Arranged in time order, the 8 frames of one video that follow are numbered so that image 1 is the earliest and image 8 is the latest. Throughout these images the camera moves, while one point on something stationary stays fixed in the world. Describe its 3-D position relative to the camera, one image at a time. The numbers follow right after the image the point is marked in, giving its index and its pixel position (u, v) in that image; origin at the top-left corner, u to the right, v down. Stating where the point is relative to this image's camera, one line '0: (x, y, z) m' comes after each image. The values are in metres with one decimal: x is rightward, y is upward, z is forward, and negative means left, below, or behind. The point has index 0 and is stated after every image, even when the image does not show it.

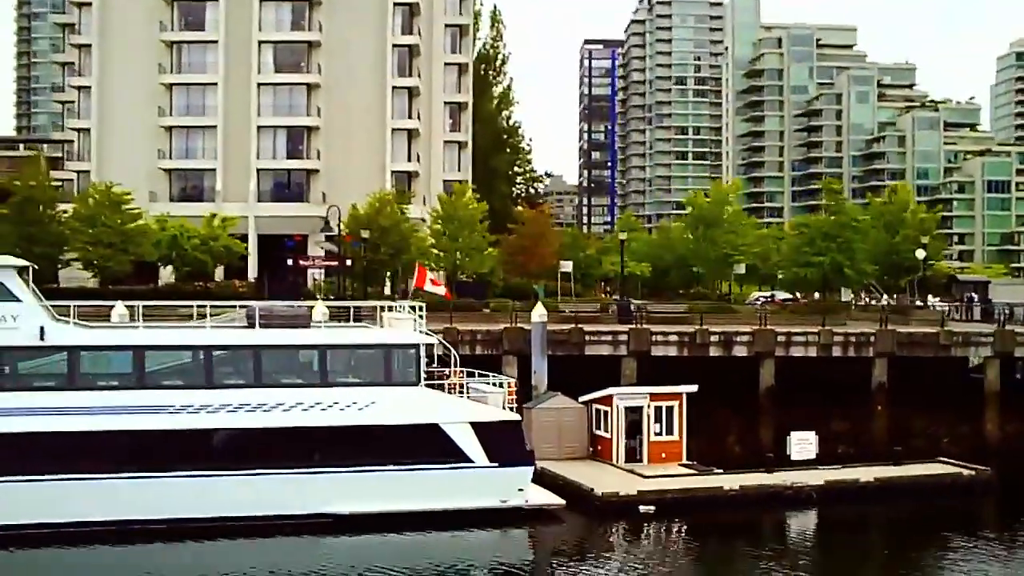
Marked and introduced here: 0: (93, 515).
0: (-6.1, -3.4, +20.2) m
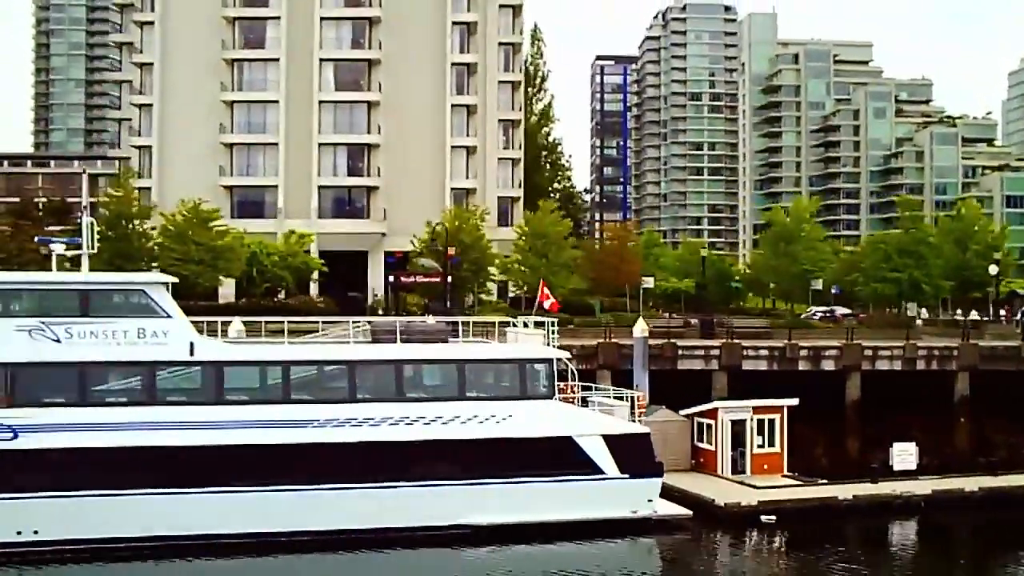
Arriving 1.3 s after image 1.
0: (-4.0, -3.6, +20.6) m
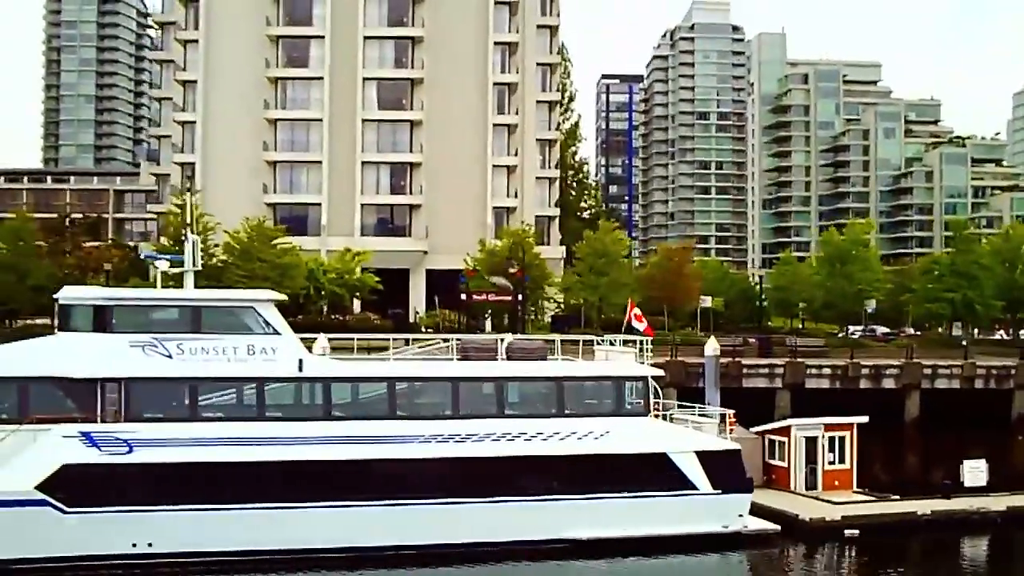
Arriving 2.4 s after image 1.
0: (-2.5, -3.9, +20.9) m
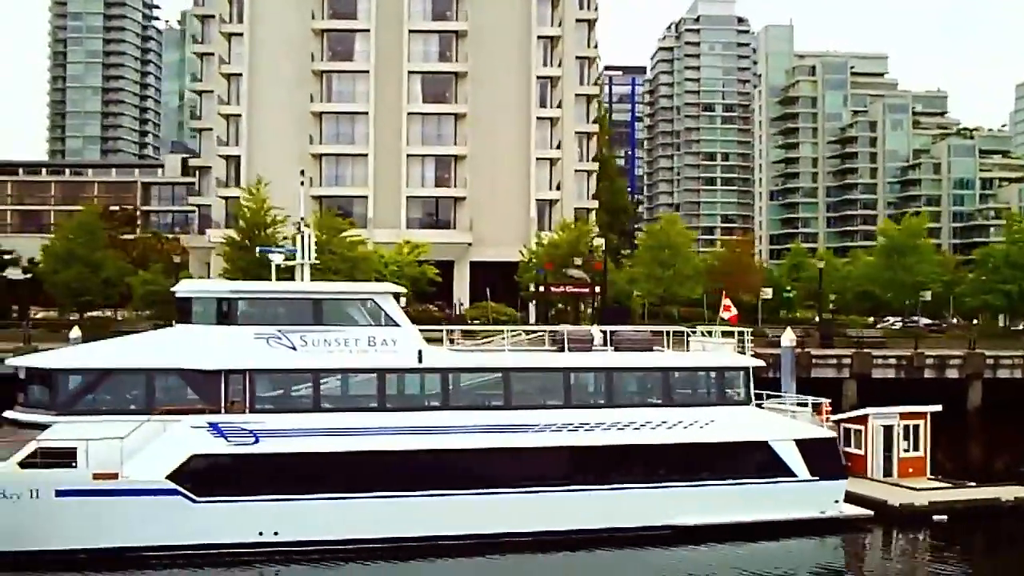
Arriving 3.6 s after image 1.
0: (-0.7, -3.8, +21.4) m
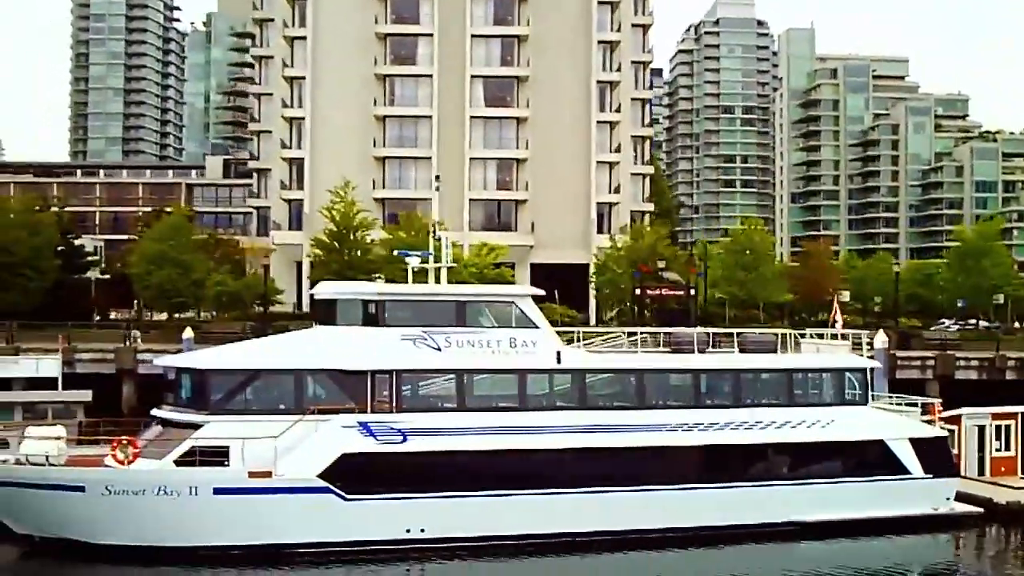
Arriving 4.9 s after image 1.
0: (+1.4, -3.8, +22.0) m
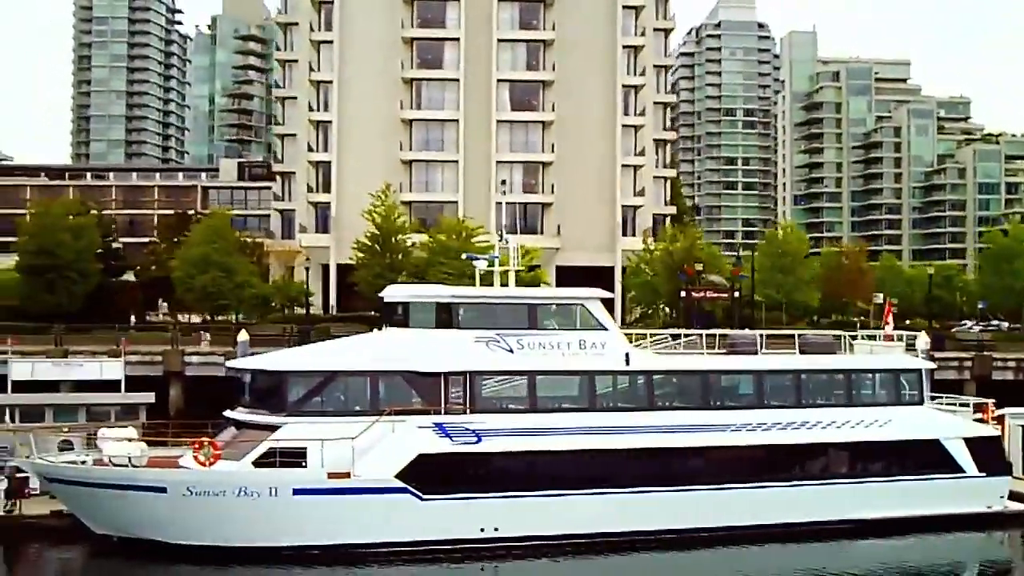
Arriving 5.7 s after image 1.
0: (+2.5, -3.8, +22.3) m
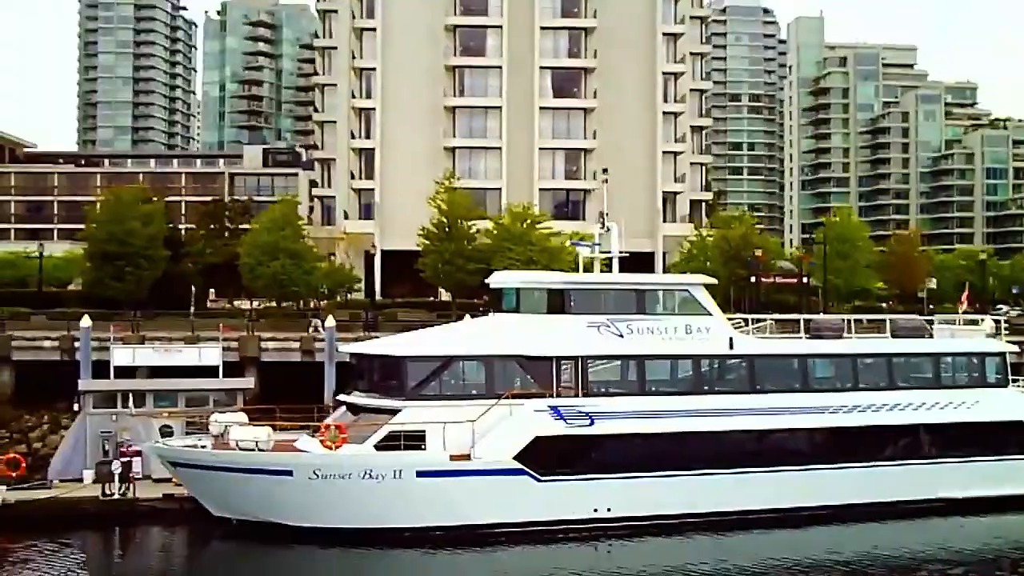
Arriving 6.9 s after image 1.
0: (+4.3, -3.6, +22.9) m
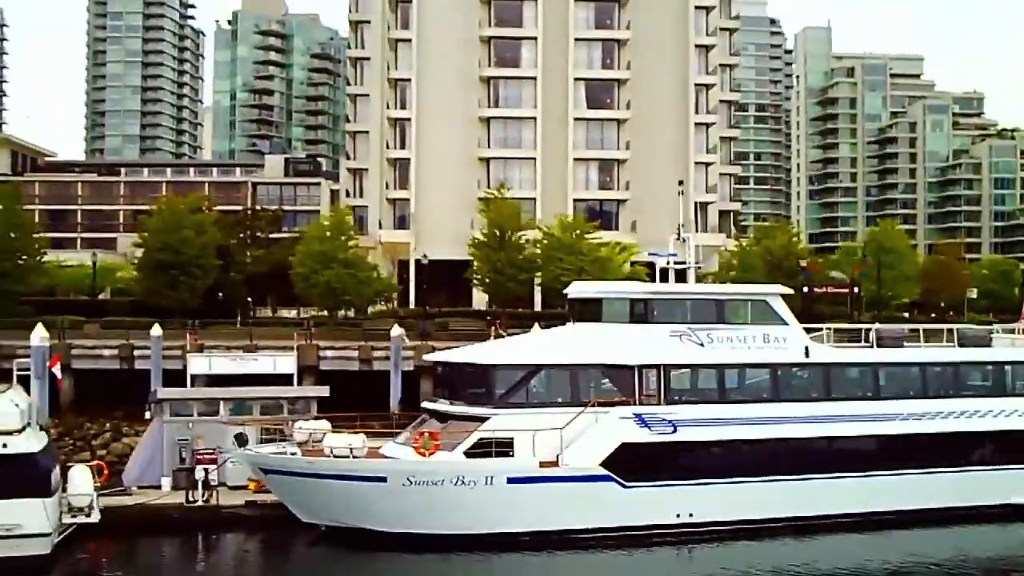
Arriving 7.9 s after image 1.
0: (+5.6, -3.8, +23.3) m
